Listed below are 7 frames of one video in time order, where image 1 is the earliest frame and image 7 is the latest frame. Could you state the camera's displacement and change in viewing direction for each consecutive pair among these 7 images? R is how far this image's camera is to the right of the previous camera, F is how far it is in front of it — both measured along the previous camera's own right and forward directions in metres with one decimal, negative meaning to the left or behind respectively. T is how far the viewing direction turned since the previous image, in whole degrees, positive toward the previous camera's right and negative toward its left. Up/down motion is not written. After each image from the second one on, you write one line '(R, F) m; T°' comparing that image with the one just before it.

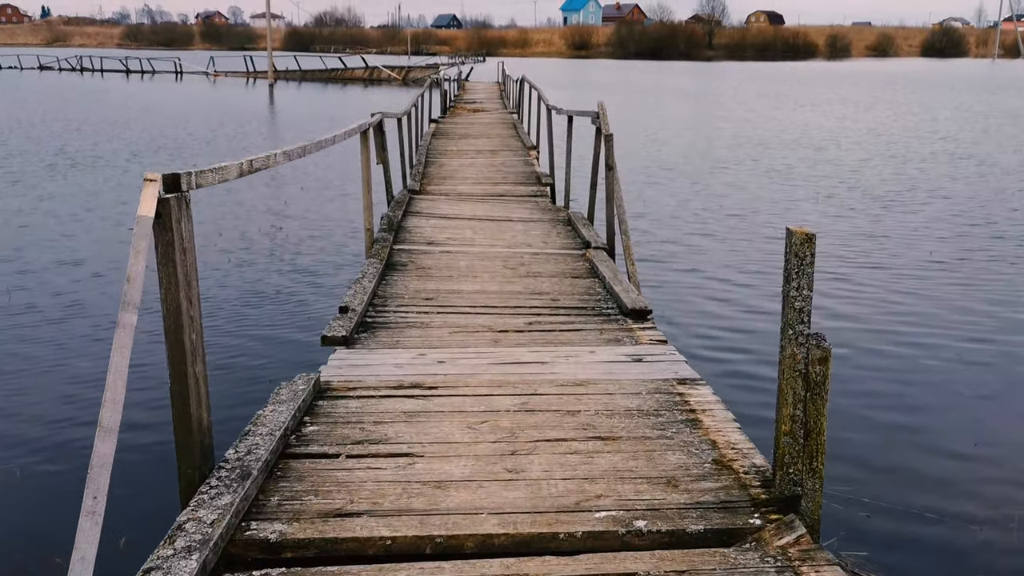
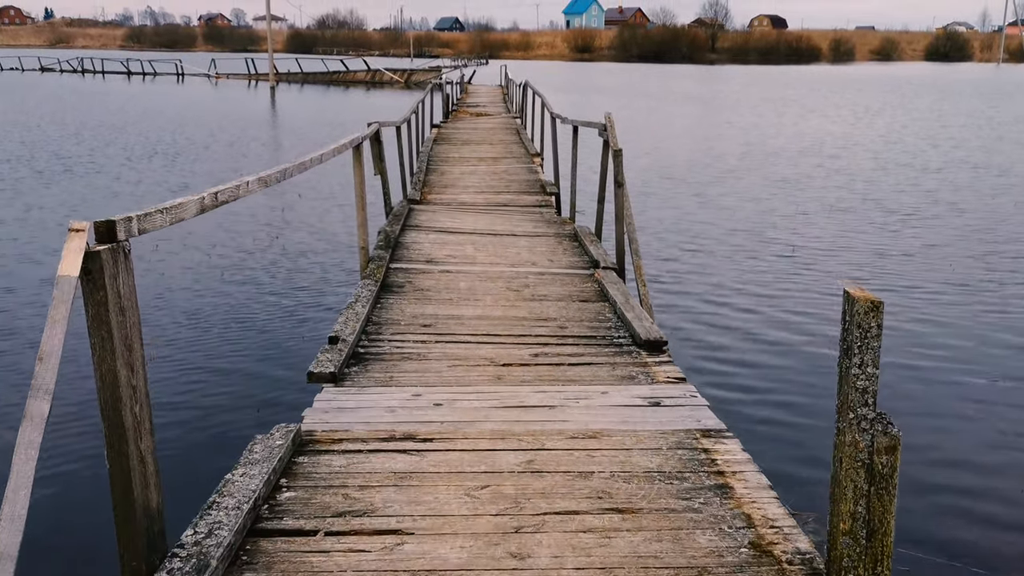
(0.0, +0.4) m; 0°
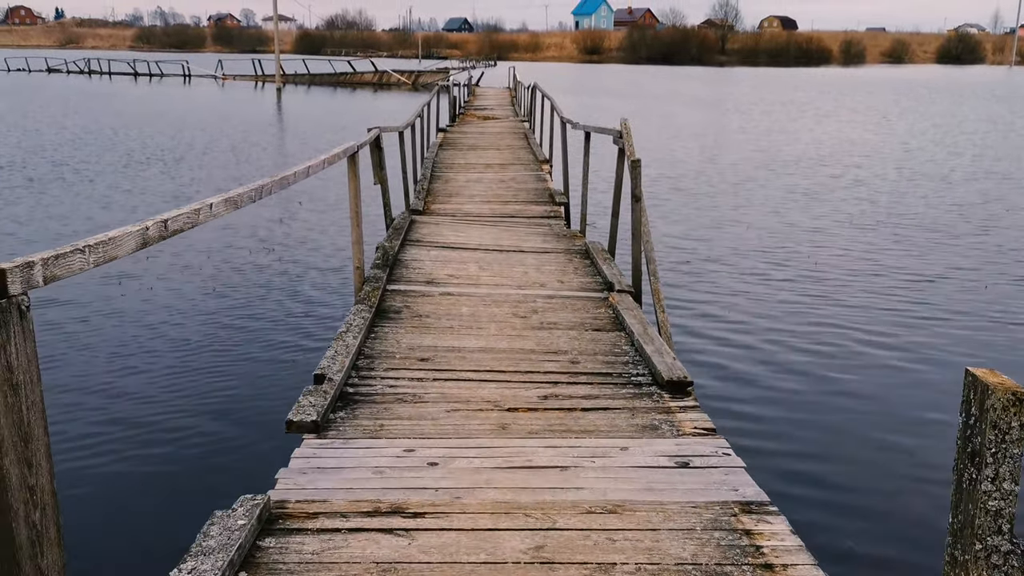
(0.0, +0.5) m; 0°
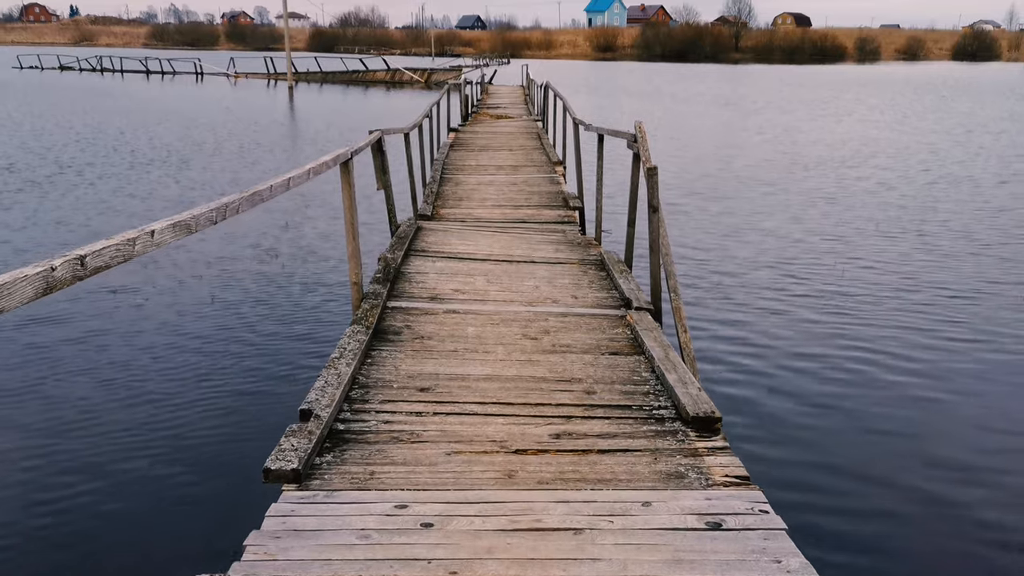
(0.0, +0.4) m; -1°
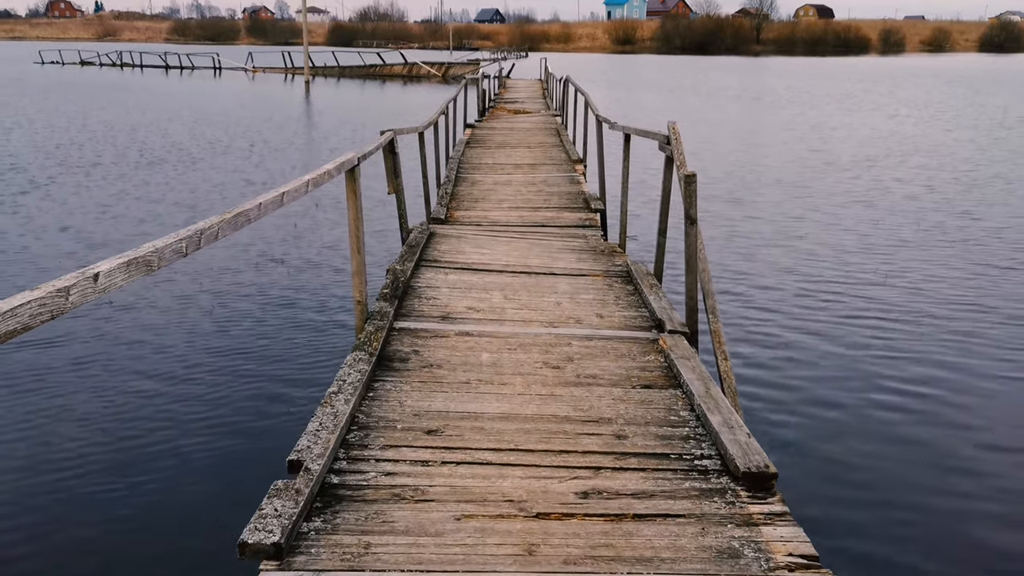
(0.0, +0.5) m; -1°
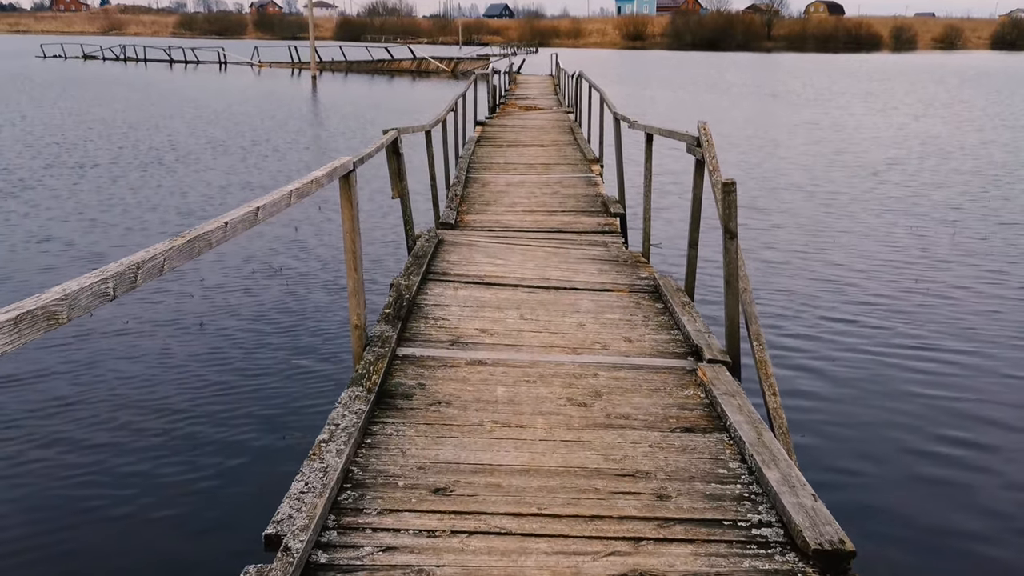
(0.0, +0.5) m; 0°
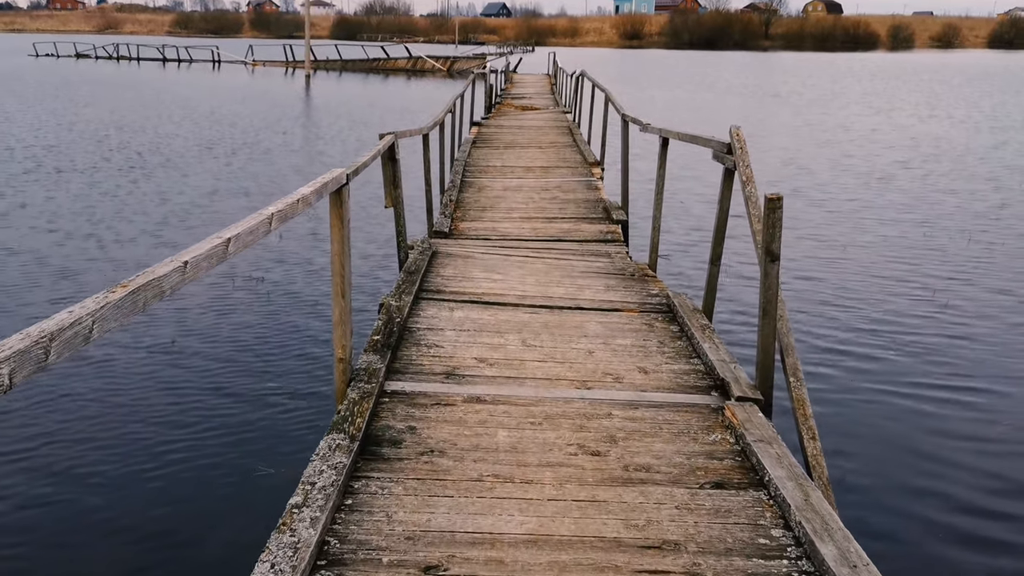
(0.0, +0.5) m; 0°
